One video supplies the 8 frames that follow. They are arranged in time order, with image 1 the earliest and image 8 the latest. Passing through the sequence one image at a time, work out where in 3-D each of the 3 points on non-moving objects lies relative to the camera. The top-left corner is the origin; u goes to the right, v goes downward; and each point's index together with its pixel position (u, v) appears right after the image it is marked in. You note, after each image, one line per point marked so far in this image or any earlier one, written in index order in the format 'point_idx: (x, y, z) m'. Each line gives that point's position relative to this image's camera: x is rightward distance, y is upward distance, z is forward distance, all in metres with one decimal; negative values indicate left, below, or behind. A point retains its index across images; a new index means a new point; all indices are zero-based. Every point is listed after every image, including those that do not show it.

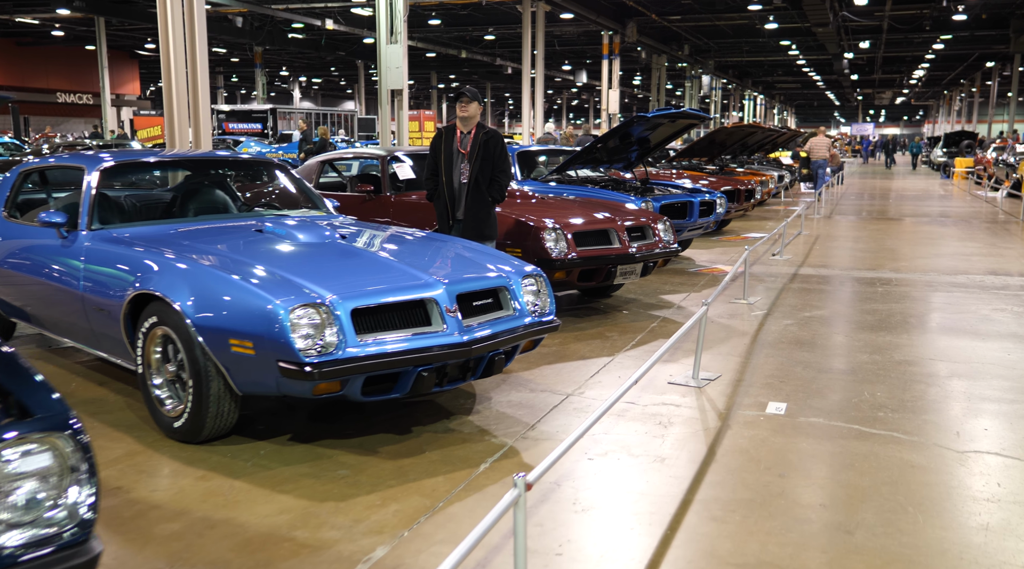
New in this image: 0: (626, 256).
0: (+0.9, +0.2, +6.5) m
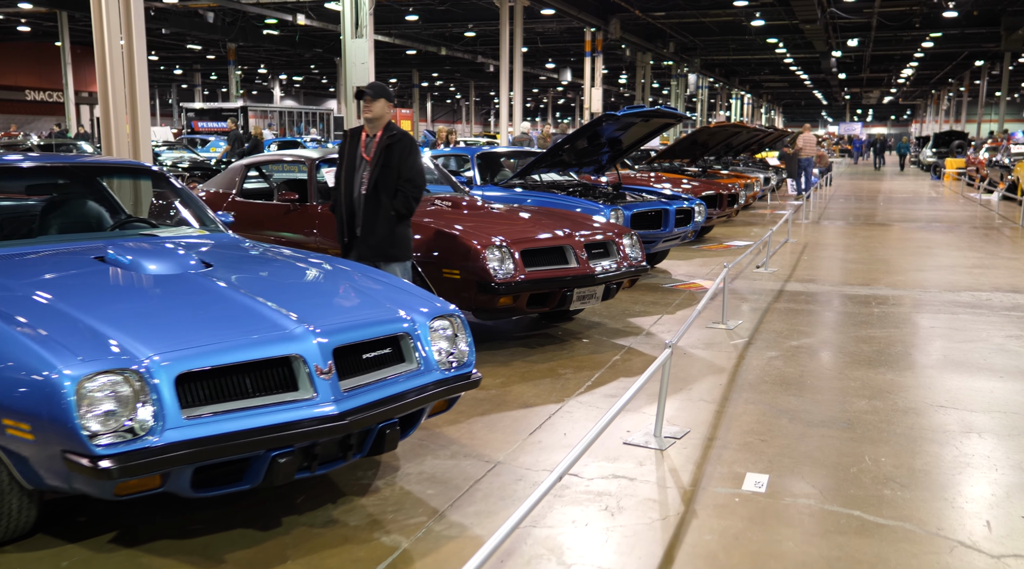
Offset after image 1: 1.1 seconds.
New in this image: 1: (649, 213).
0: (+0.5, +0.1, +5.6) m
1: (+1.4, +0.7, +8.5) m
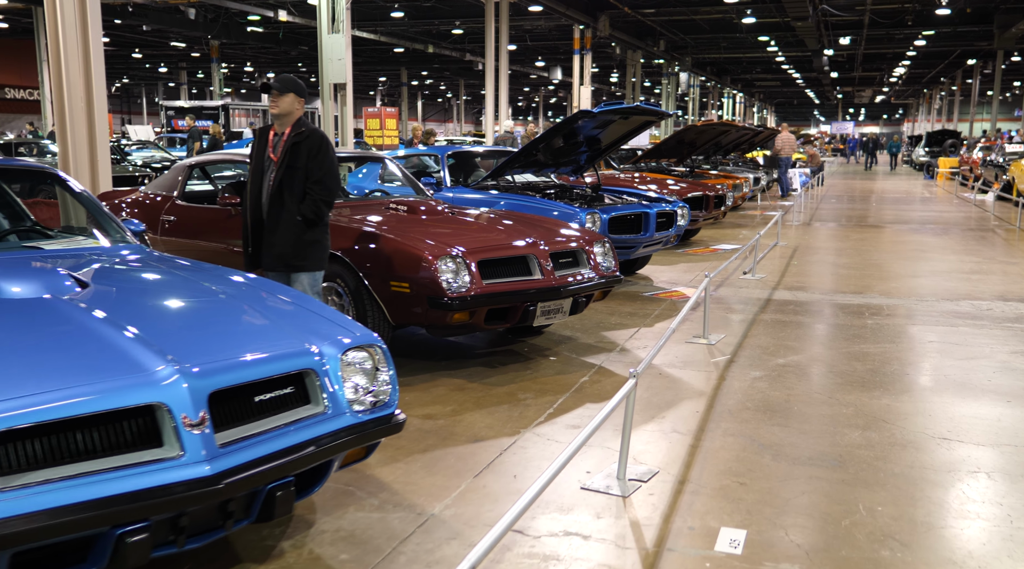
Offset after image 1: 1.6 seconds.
0: (+0.2, 0.0, +5.1) m
1: (+1.1, +0.7, +8.0) m
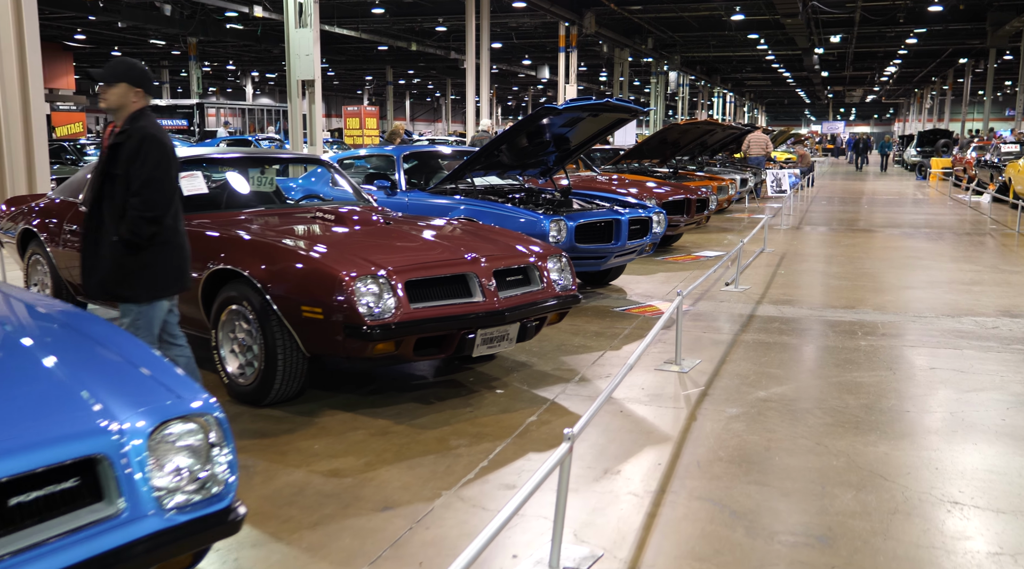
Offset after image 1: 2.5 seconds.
0: (-0.1, -0.2, +4.4) m
1: (+0.8, +0.5, +7.3) m
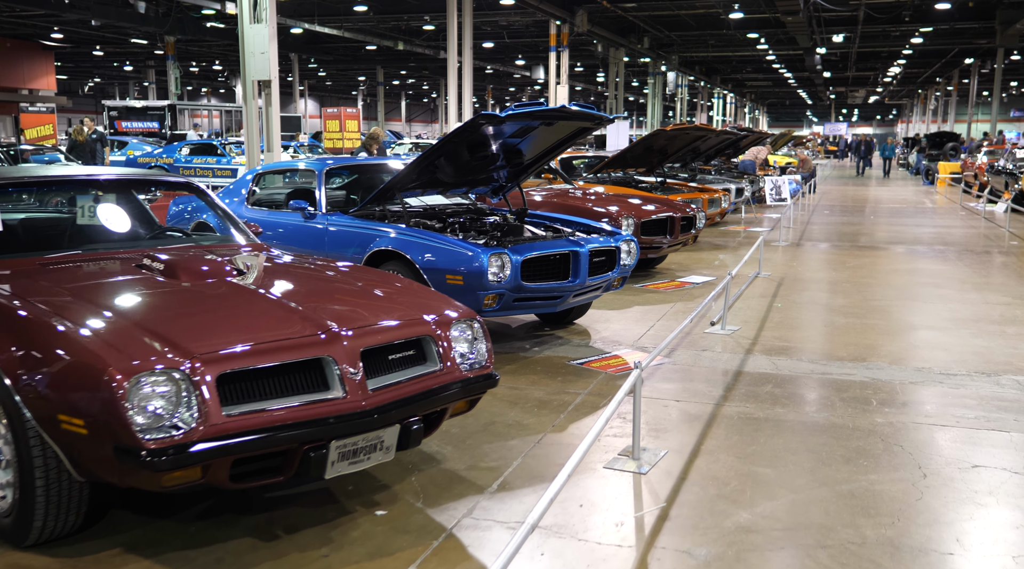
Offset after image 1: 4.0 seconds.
0: (-0.6, -0.5, +3.0) m
1: (+0.3, +0.2, +6.0) m
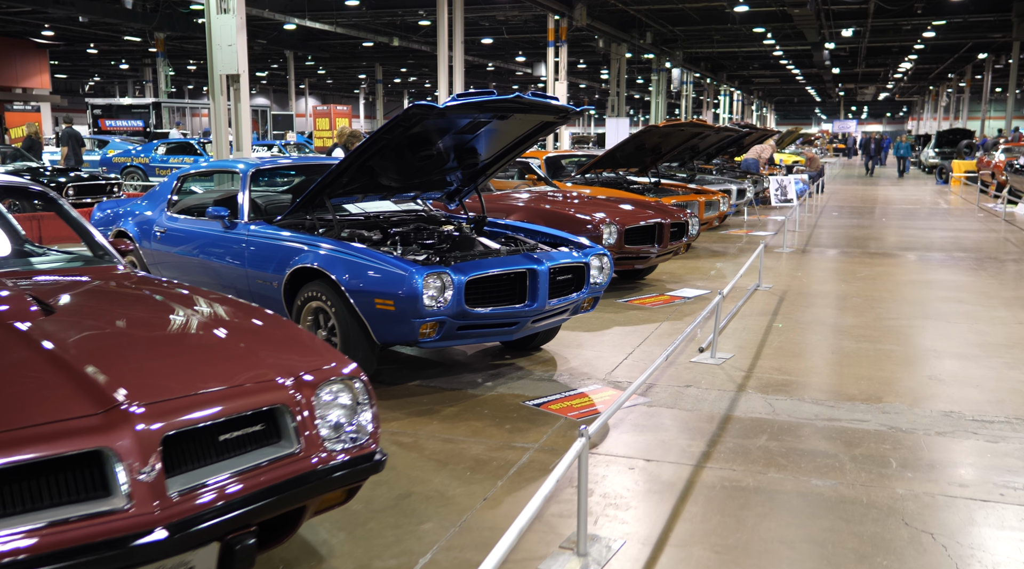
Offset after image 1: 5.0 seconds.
0: (-0.9, -0.6, +2.1) m
1: (0.0, 0.0, +5.0) m
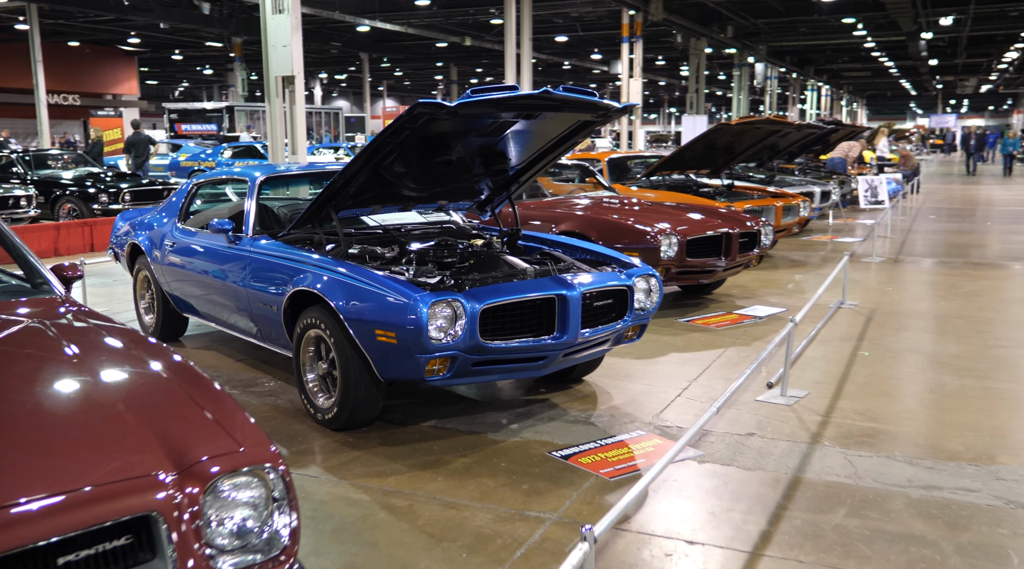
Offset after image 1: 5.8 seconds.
0: (-1.1, -0.8, +1.4) m
1: (+0.1, -0.1, +4.2) m
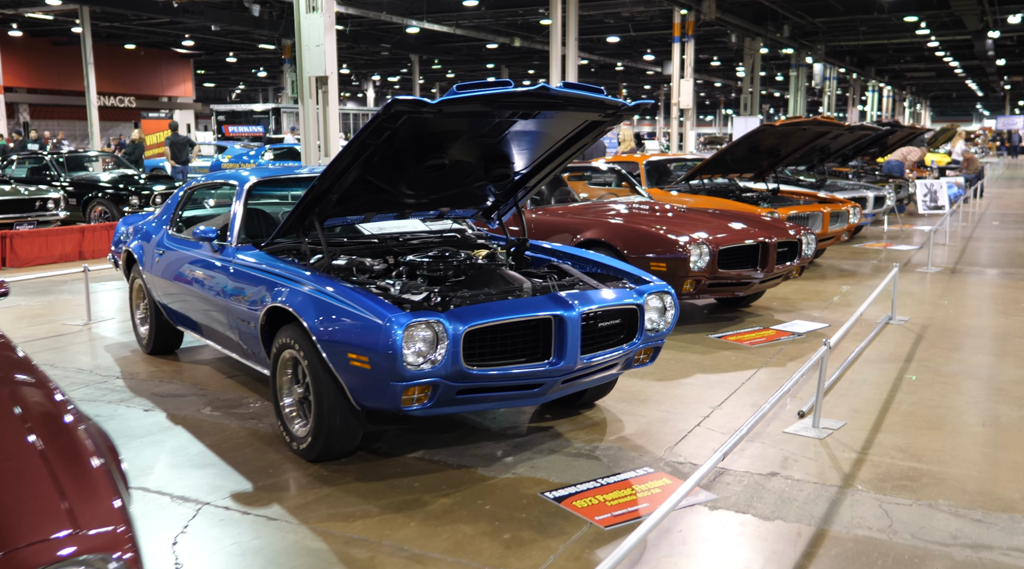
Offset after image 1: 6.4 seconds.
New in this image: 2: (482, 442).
0: (-1.3, -0.8, +1.1) m
1: (+0.1, -0.2, +3.8) m
2: (-0.2, -0.8, +4.3) m
